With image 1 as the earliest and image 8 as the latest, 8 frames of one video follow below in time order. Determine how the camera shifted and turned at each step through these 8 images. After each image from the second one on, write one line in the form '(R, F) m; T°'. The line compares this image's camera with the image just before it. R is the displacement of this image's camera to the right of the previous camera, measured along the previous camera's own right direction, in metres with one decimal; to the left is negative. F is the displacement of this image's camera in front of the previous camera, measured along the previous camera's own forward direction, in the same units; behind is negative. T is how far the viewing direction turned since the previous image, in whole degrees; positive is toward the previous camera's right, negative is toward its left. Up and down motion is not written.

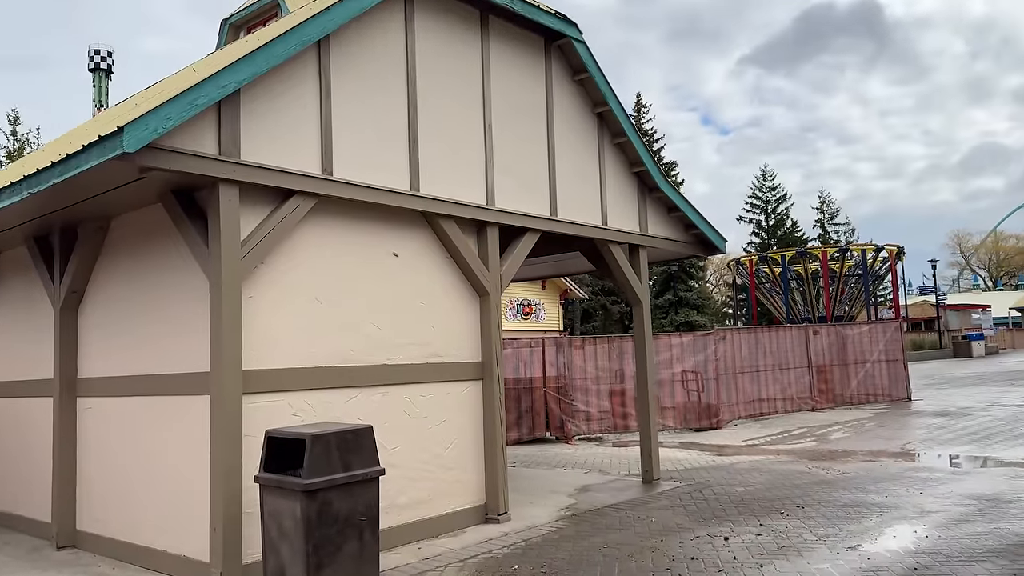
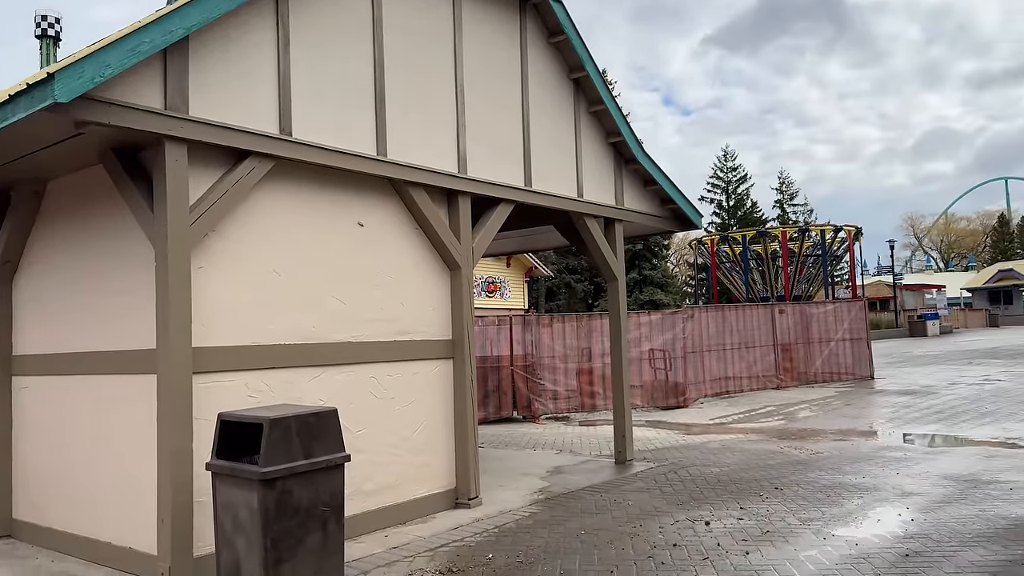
(-0.1, +0.4) m; +3°
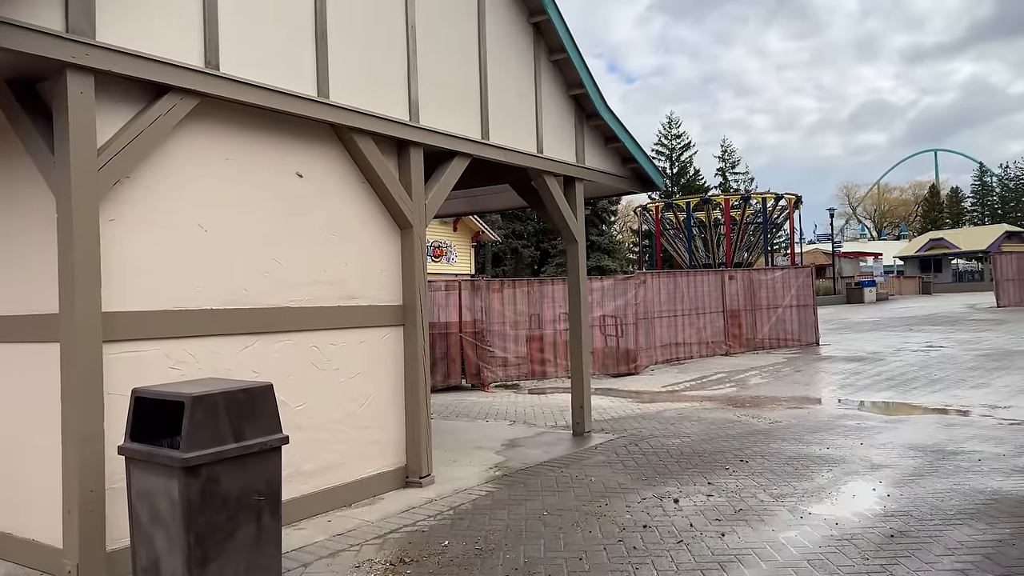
(-0.1, +0.5) m; +4°
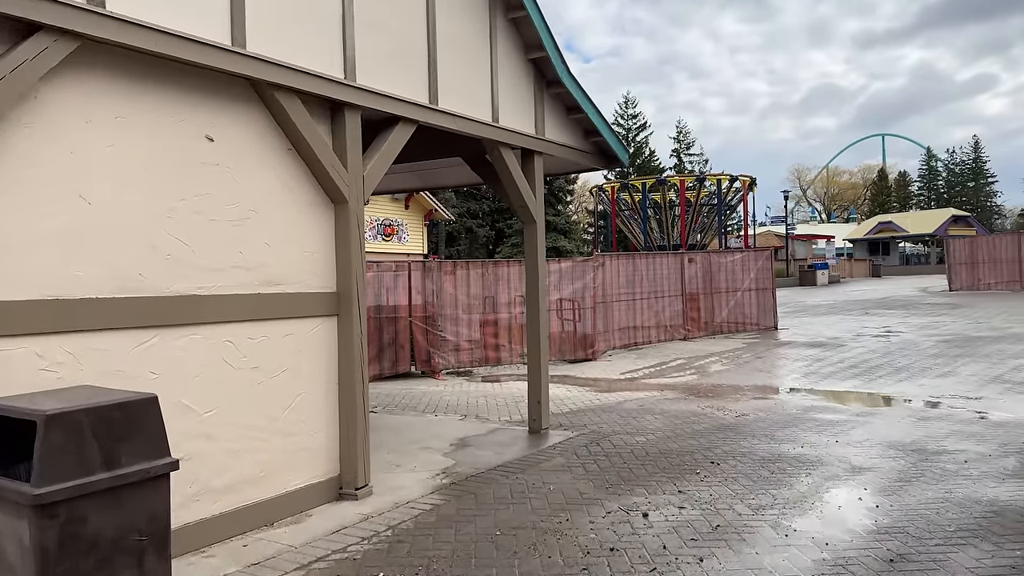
(0.0, +0.7) m; +3°
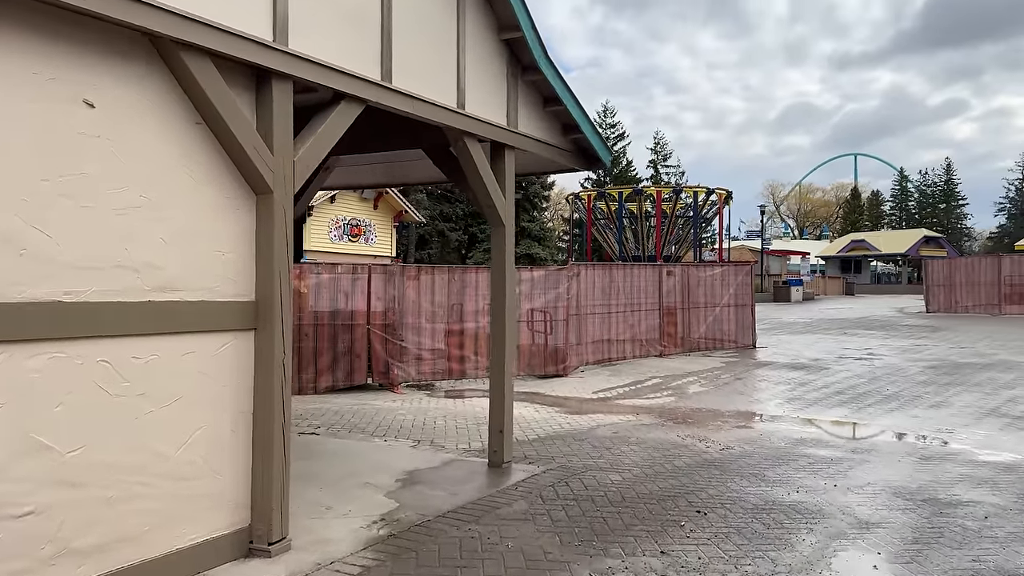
(+0.1, +0.9) m; +2°
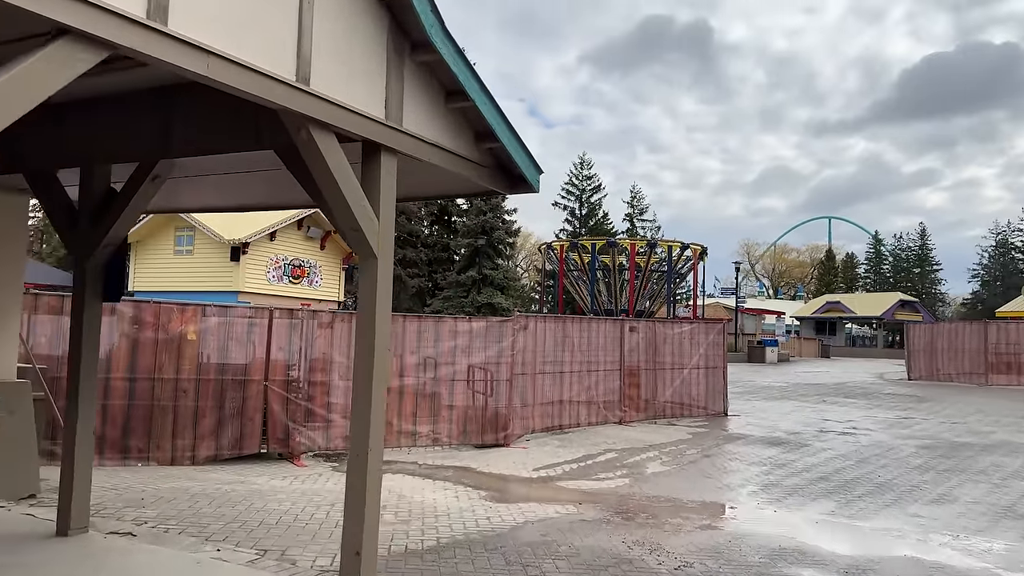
(+0.6, +1.7) m; +2°
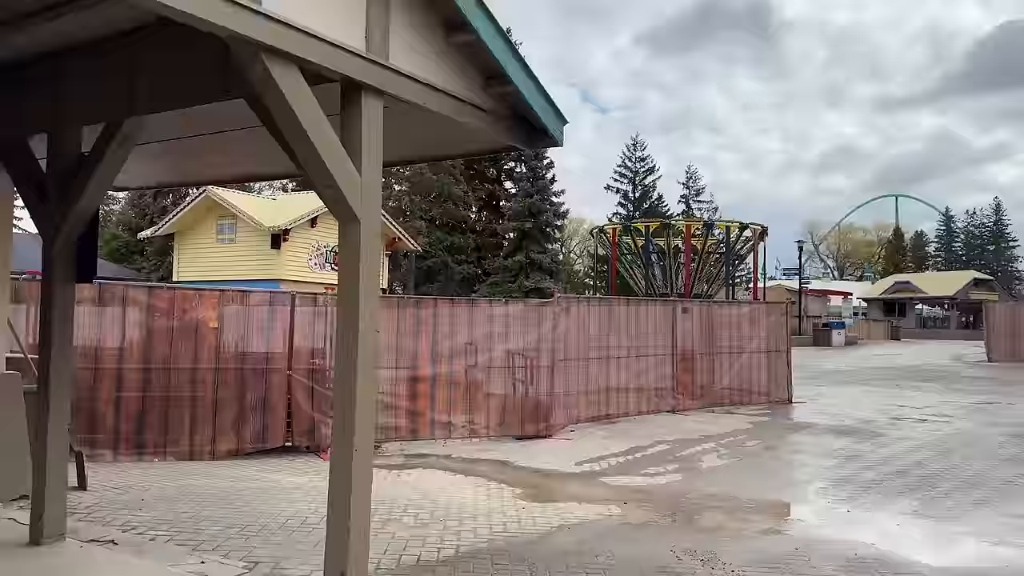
(+0.2, +0.8) m; -4°
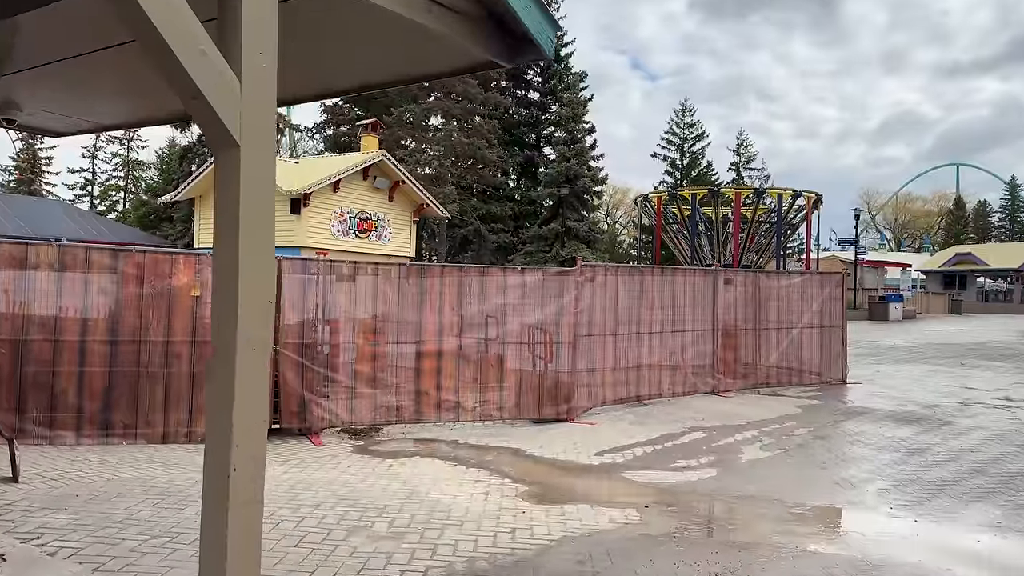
(+0.3, +1.1) m; -3°
